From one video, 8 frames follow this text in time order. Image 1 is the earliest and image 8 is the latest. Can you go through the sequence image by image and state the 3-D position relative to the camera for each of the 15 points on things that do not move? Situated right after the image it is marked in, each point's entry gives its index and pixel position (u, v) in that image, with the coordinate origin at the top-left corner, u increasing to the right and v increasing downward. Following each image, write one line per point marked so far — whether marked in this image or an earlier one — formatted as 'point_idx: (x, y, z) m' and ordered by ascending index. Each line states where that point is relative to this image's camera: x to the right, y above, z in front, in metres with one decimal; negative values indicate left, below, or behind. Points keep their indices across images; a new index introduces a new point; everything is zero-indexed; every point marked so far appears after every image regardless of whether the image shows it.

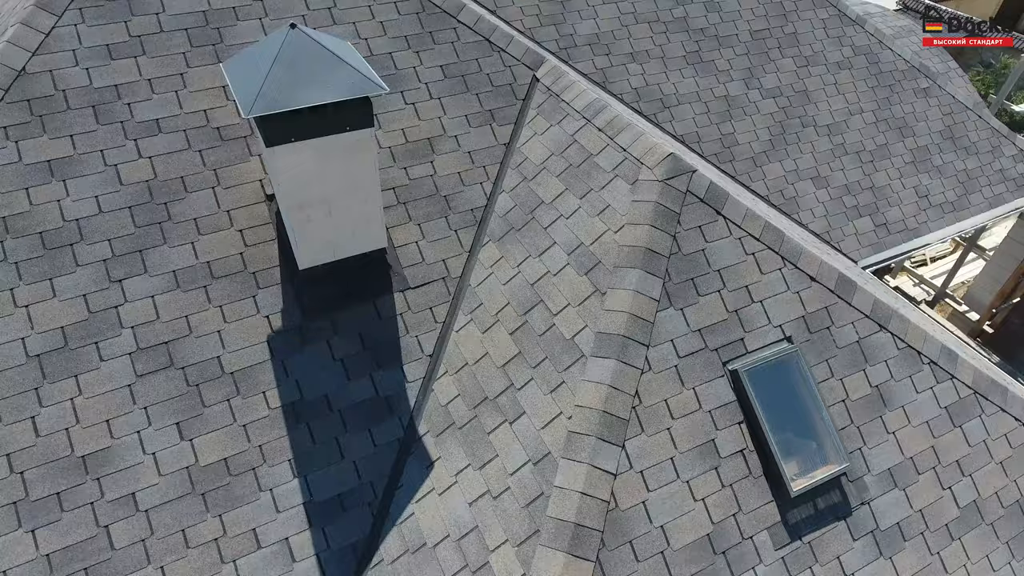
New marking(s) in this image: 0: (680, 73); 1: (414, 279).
0: (+3.5, +4.5, +12.0) m
1: (-1.3, +0.1, +7.5) m
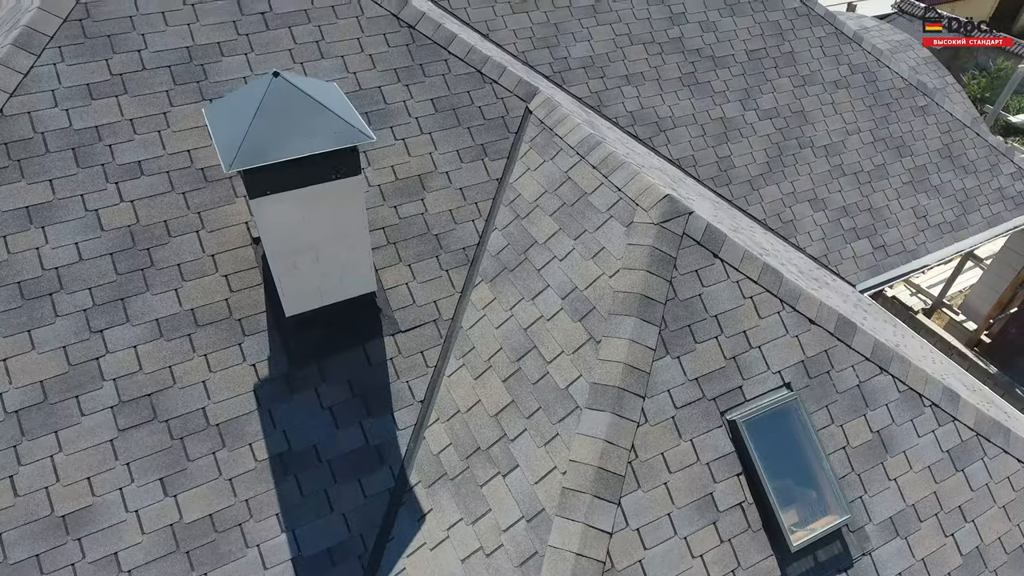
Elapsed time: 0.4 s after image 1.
0: (+3.4, +3.9, +11.8) m
1: (-1.4, -0.4, +7.3) m
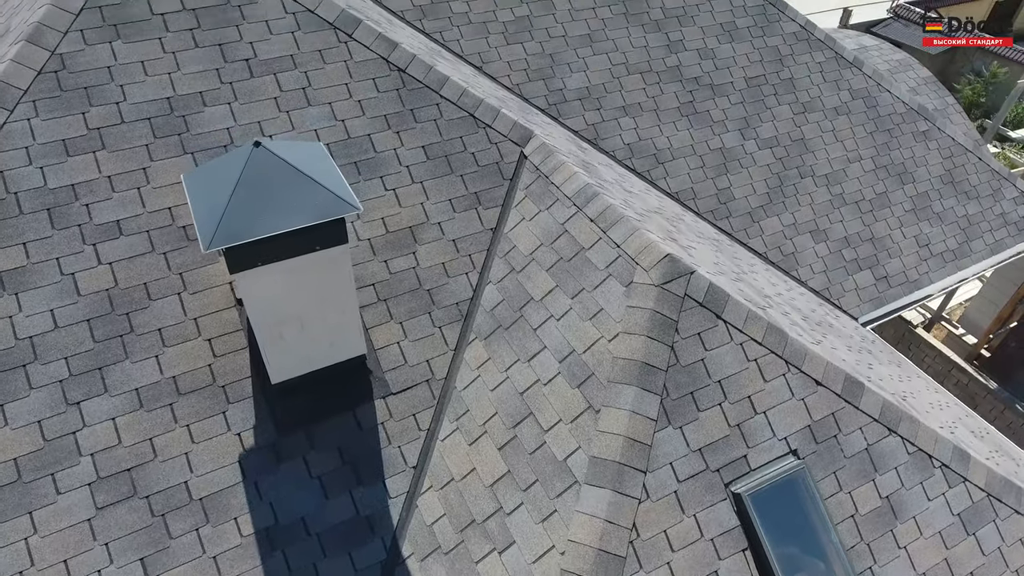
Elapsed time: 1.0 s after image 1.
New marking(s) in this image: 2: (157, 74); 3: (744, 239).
0: (+3.3, +3.2, +11.6) m
1: (-1.4, -1.2, +7.0) m
2: (-4.5, +2.7, +7.3) m
3: (+4.5, +1.0, +11.2) m
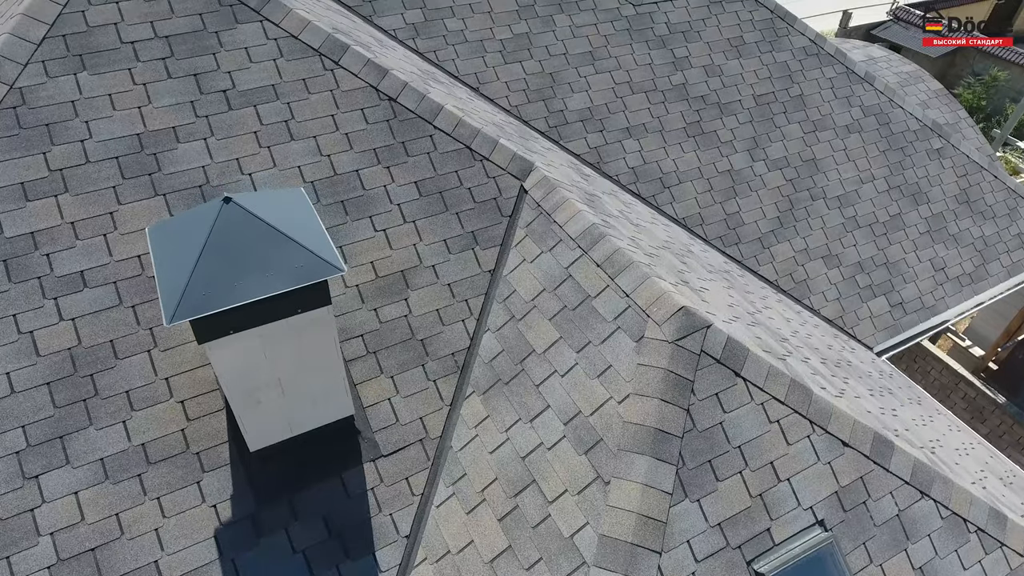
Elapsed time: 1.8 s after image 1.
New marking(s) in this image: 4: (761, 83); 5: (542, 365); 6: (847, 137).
0: (+3.2, +2.7, +11.0) m
1: (-1.4, -1.8, +6.5) m
2: (-4.5, +2.1, +6.7) m
3: (+4.5, +0.4, +10.7) m
4: (+5.2, +4.3, +12.0) m
5: (+0.3, -0.9, +6.5) m
6: (+7.2, +3.2, +12.3) m
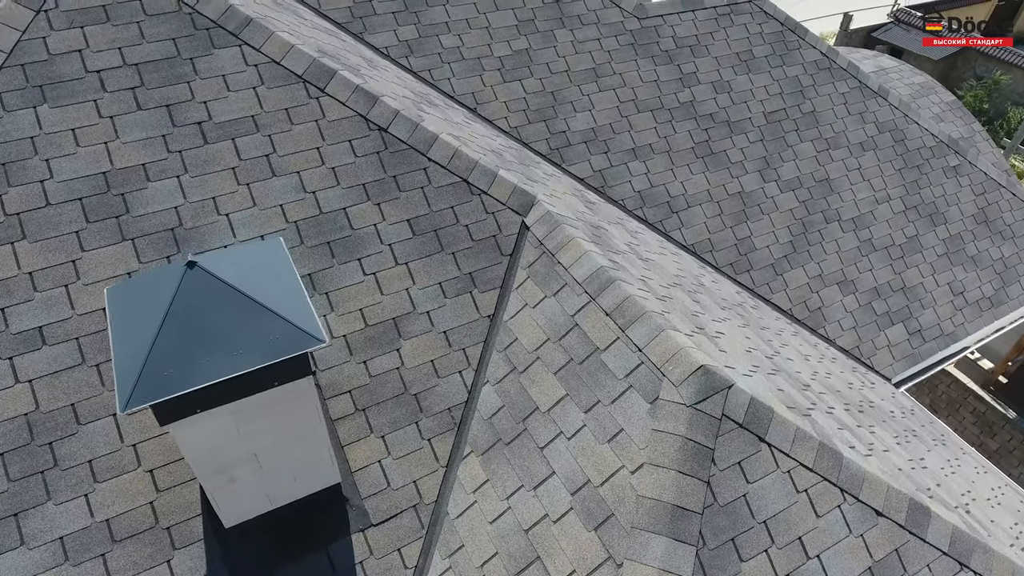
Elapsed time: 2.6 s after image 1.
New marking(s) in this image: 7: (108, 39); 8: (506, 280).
0: (+3.2, +2.2, +10.5) m
1: (-1.4, -2.3, +5.9) m
2: (-4.5, +1.5, +6.1) m
3: (+4.5, -0.1, +10.2) m
4: (+5.2, +3.8, +11.5) m
5: (+0.4, -1.4, +5.9) m
6: (+7.2, +2.7, +11.8) m
7: (-4.5, +2.8, +6.5) m
8: (-0.1, +0.1, +6.9) m
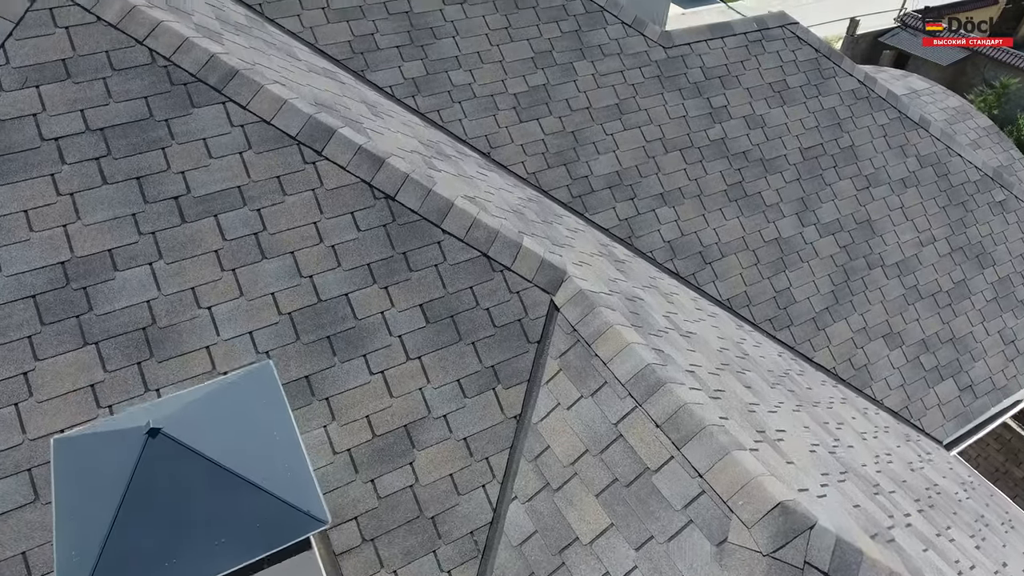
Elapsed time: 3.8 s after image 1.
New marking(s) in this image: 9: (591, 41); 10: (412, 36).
0: (+3.5, +1.2, +9.6) m
1: (-1.1, -3.3, +5.0) m
2: (-4.2, +0.5, +5.2) m
3: (+4.8, -1.1, +9.3) m
4: (+5.4, +2.9, +10.6) m
5: (+0.7, -2.4, +5.0) m
6: (+7.4, +1.8, +10.9) m
7: (-4.2, +1.8, +5.5) m
8: (+0.2, -0.9, +6.0) m
9: (+1.4, +4.2, +9.8) m
10: (-1.6, +3.9, +8.9) m
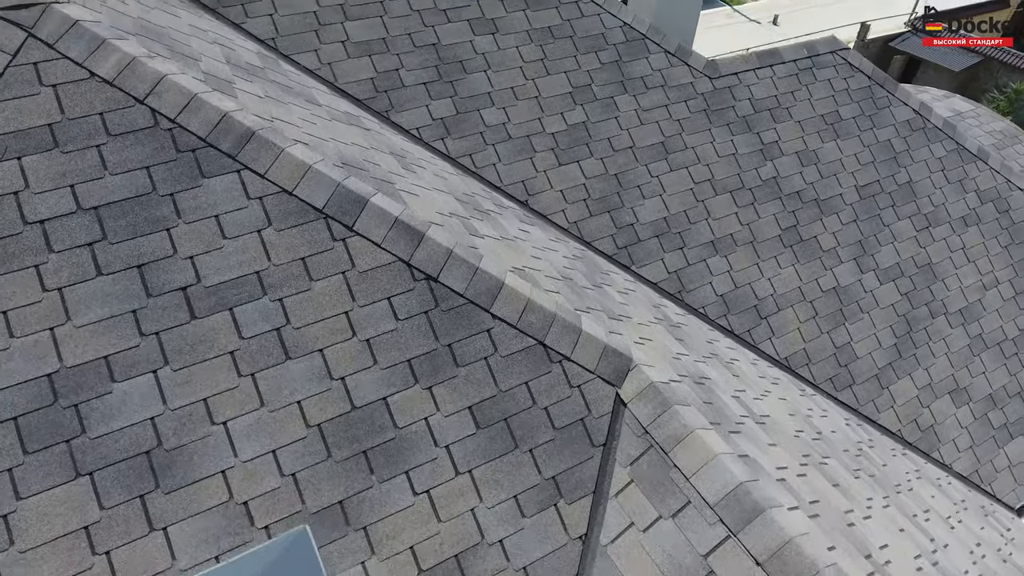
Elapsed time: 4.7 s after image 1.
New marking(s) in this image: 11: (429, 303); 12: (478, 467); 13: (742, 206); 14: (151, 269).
0: (+4.0, +0.4, +8.8) m
1: (-0.5, -4.2, +4.2) m
2: (-3.6, -0.3, +4.3) m
3: (+5.3, -1.9, +8.5) m
4: (+6.0, +2.0, +9.8) m
5: (+1.2, -3.2, +4.2) m
6: (+8.0, +1.0, +10.1) m
7: (-3.7, +0.9, +4.6) m
8: (+0.8, -1.7, +5.1) m
9: (+1.9, +3.4, +9.0) m
10: (-1.0, +3.0, +8.1) m
11: (-0.7, -0.1, +5.2) m
12: (-0.3, -1.5, +4.9) m
13: (+3.5, +1.3, +8.8) m
14: (-2.9, +0.2, +4.6) m
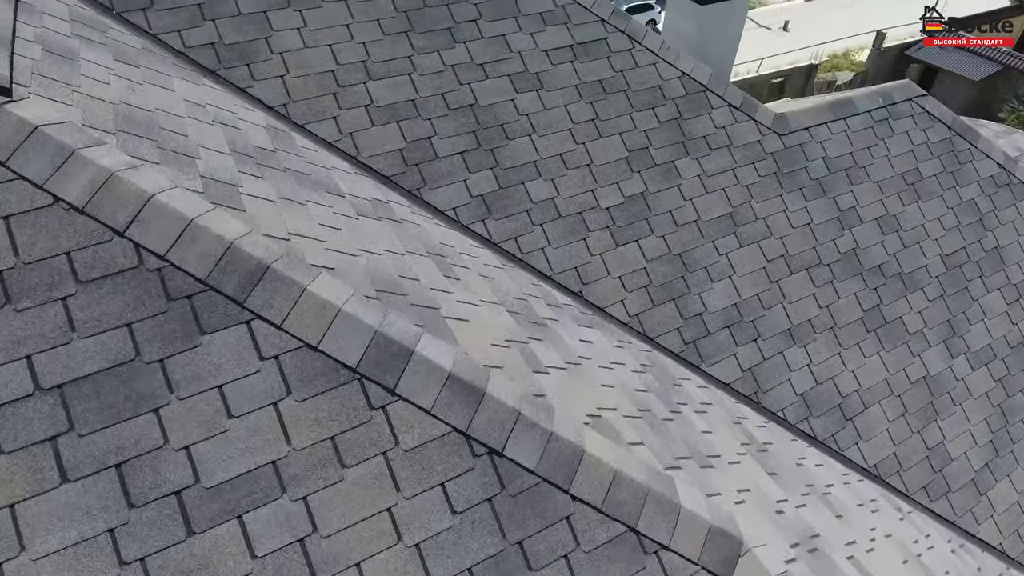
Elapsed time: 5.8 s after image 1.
0: (+4.6, -0.9, +7.6) m
1: (+0.1, -5.4, +3.1) m
2: (-3.0, -1.6, +3.2) m
3: (+5.9, -3.1, +7.4) m
4: (+6.6, +0.8, +8.6) m
5: (+1.8, -4.5, +3.1) m
6: (+8.5, -0.3, +9.0) m
7: (-3.1, -0.3, +3.5) m
8: (+1.4, -3.0, +4.0) m
9: (+2.5, +2.2, +7.9) m
10: (-0.4, +1.8, +6.9) m
11: (-0.1, -1.4, +4.0) m
12: (+0.3, -2.8, +3.8) m
13: (+4.1, 0.0, +7.7) m
14: (-2.3, -1.1, +3.5) m
